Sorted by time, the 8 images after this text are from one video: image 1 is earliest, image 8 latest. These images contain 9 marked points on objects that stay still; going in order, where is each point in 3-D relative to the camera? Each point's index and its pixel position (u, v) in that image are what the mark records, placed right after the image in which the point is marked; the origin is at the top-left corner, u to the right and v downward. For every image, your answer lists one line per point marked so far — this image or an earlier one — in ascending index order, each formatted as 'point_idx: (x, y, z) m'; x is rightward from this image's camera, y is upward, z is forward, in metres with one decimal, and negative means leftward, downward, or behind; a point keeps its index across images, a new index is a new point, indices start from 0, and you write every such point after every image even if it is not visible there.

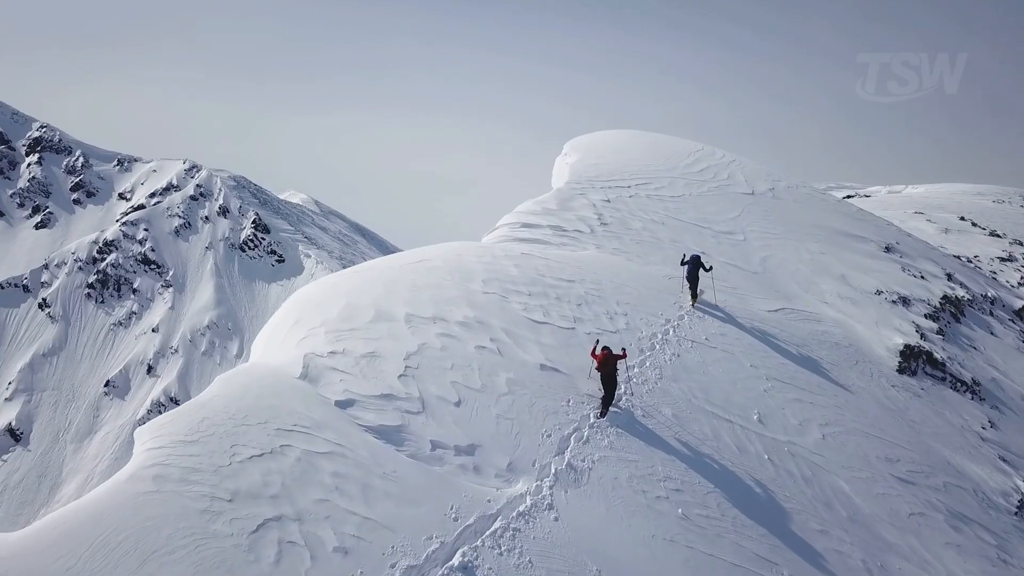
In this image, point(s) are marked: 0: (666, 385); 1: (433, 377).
0: (+5.2, -3.3, +19.0) m
1: (-2.3, -2.6, +15.8) m
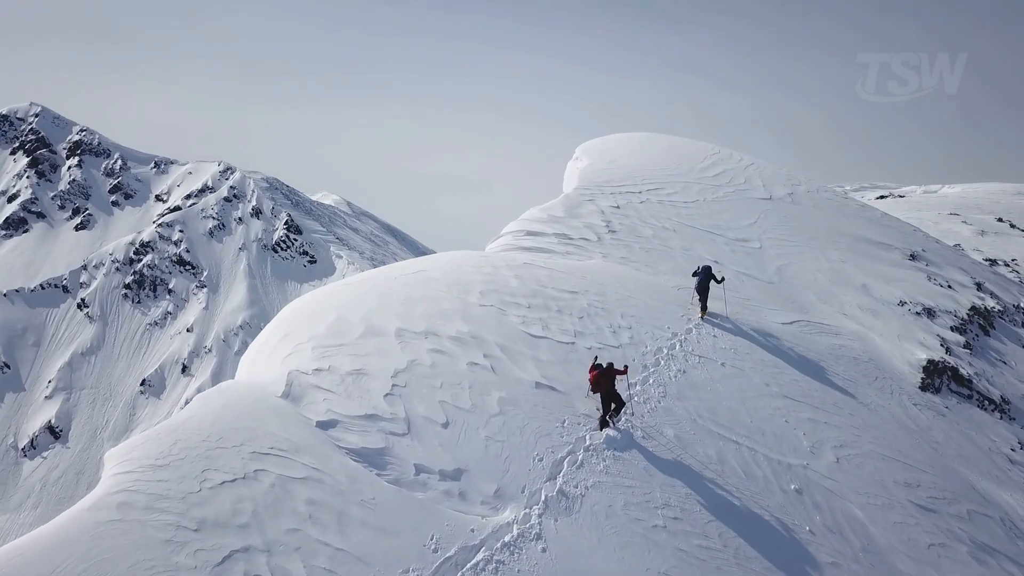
0: (+5.1, -3.8, +18.2) m
1: (-2.5, -3.0, +15.2) m
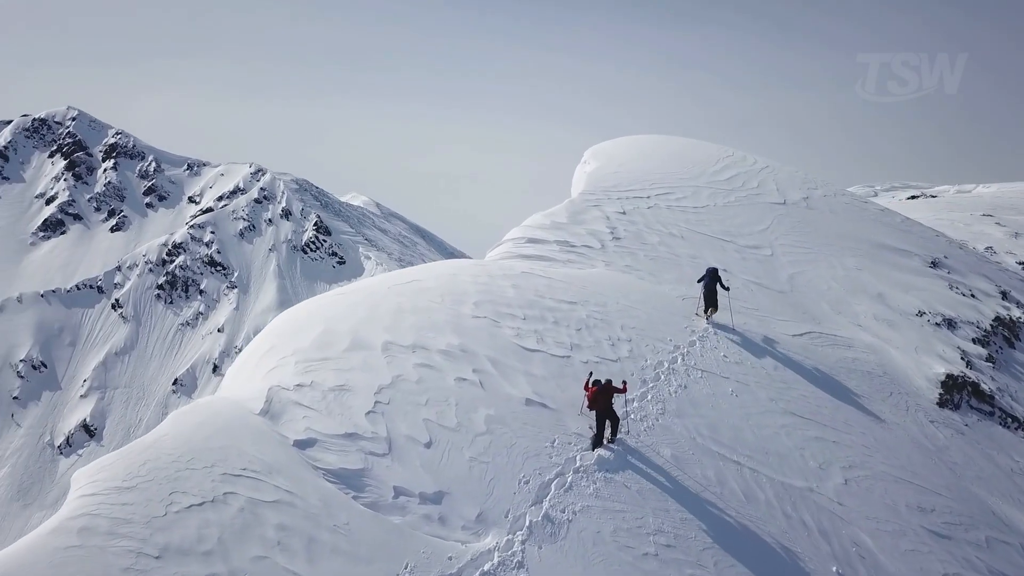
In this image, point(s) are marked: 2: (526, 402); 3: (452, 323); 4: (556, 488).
0: (+4.8, -4.2, +17.4) m
1: (-2.9, -3.4, +14.7) m
2: (+0.4, -3.3, +16.1) m
3: (-2.0, -1.2, +18.1) m
4: (+1.1, -5.0, +14.1) m
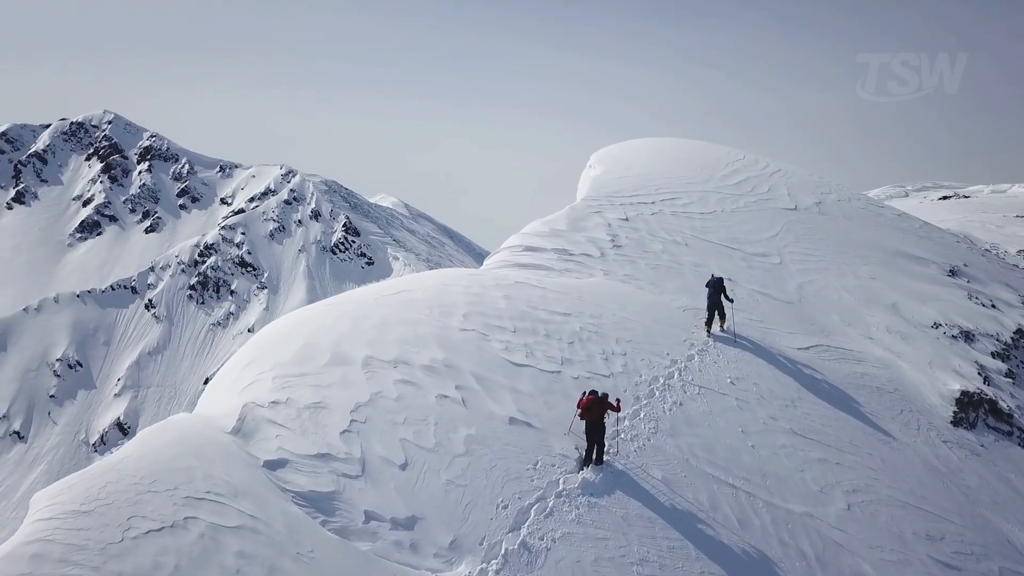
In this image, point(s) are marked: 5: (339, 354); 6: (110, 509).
0: (+4.4, -4.6, +16.7) m
1: (-3.4, -3.7, +14.3) m
2: (-0.1, -3.7, +15.5) m
3: (-2.4, -1.5, +17.6) m
4: (+0.6, -5.5, +13.5) m
5: (-5.0, -1.9, +16.3) m
6: (-8.1, -4.5, +11.3) m
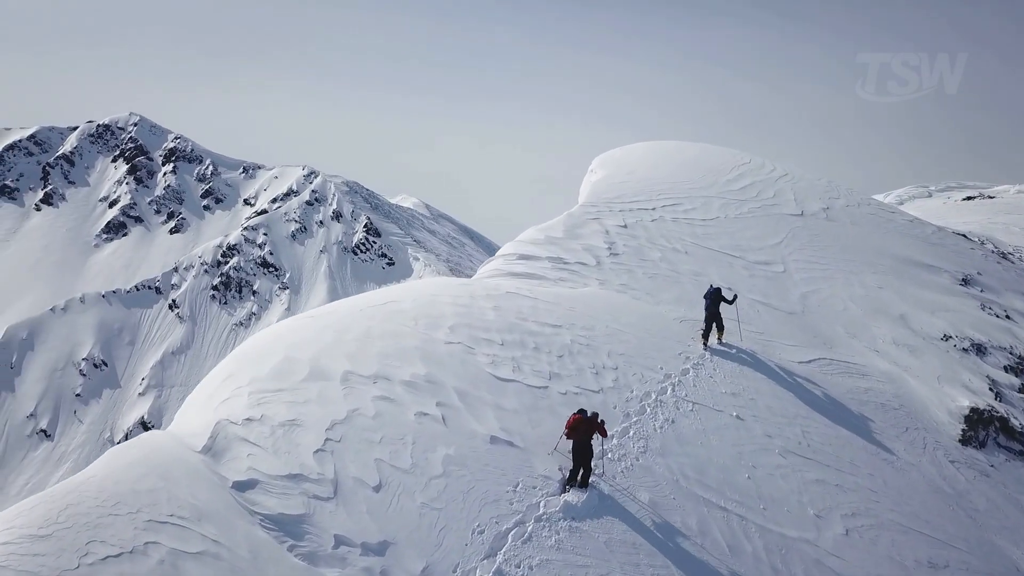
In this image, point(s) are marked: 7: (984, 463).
0: (+3.9, -5.0, +16.1) m
1: (-3.9, -4.1, +13.8) m
2: (-0.6, -4.1, +15.0) m
3: (-2.8, -1.9, +17.2) m
4: (0.0, -5.9, +13.0) m
5: (-5.5, -2.3, +15.9) m
6: (-8.7, -4.8, +11.0) m
7: (+16.6, -6.2, +19.7) m
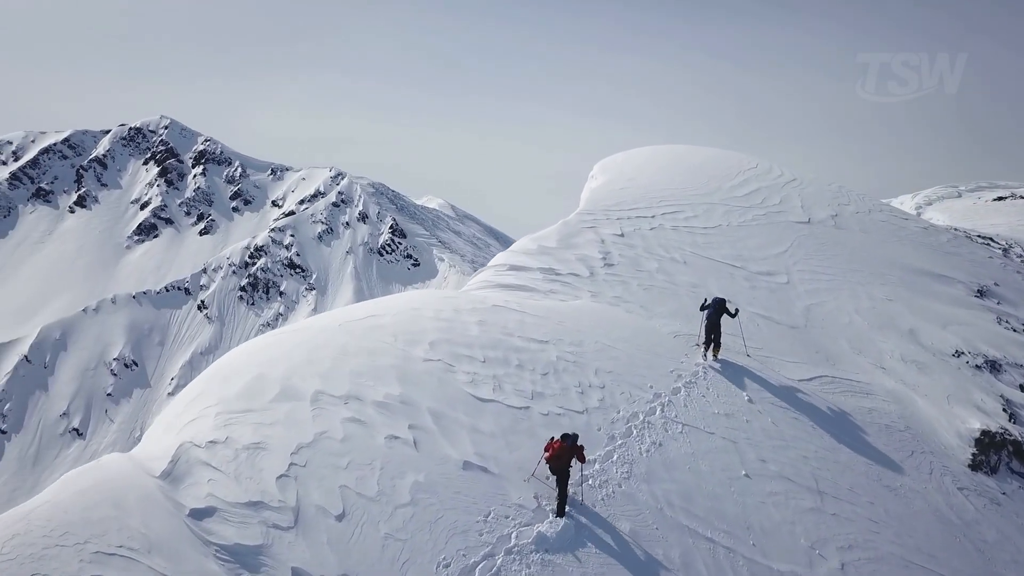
0: (+3.3, -5.5, +15.4) m
1: (-4.6, -4.6, +13.3) m
2: (-1.3, -4.6, +14.4) m
3: (-3.4, -2.4, +16.6) m
4: (-0.7, -6.3, +12.4) m
5: (-6.1, -2.8, +15.4) m
6: (-9.5, -5.3, +10.6) m
7: (+16.1, -6.7, +18.6) m
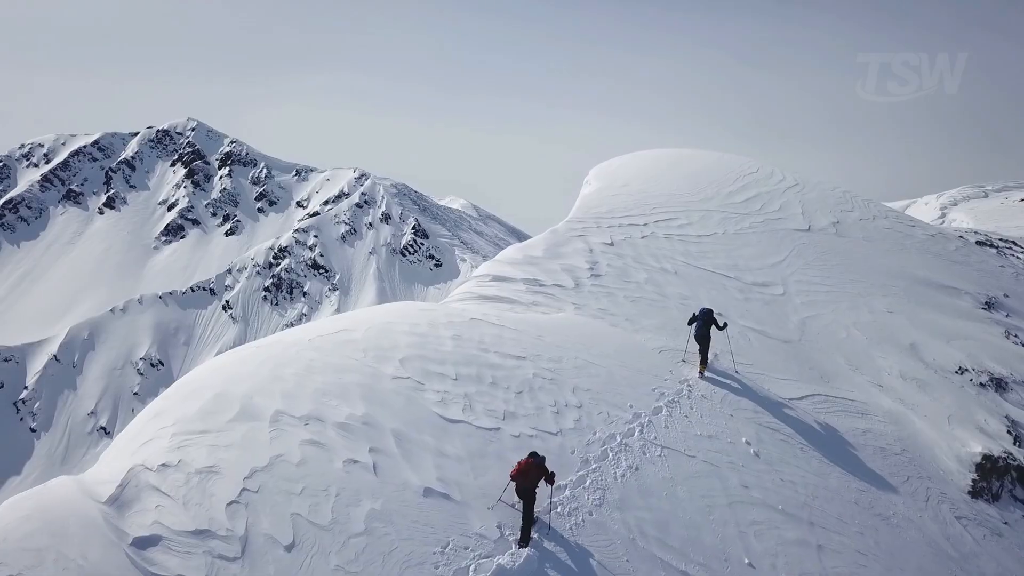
0: (+2.4, -6.0, +14.7) m
1: (-5.5, -5.0, +12.8) m
2: (-2.2, -5.0, +13.9) m
3: (-4.3, -2.9, +16.1) m
4: (-1.7, -6.8, +11.8) m
5: (-7.0, -3.2, +15.0) m
6: (-10.5, -5.7, +10.3) m
7: (+15.2, -7.3, +17.6) m
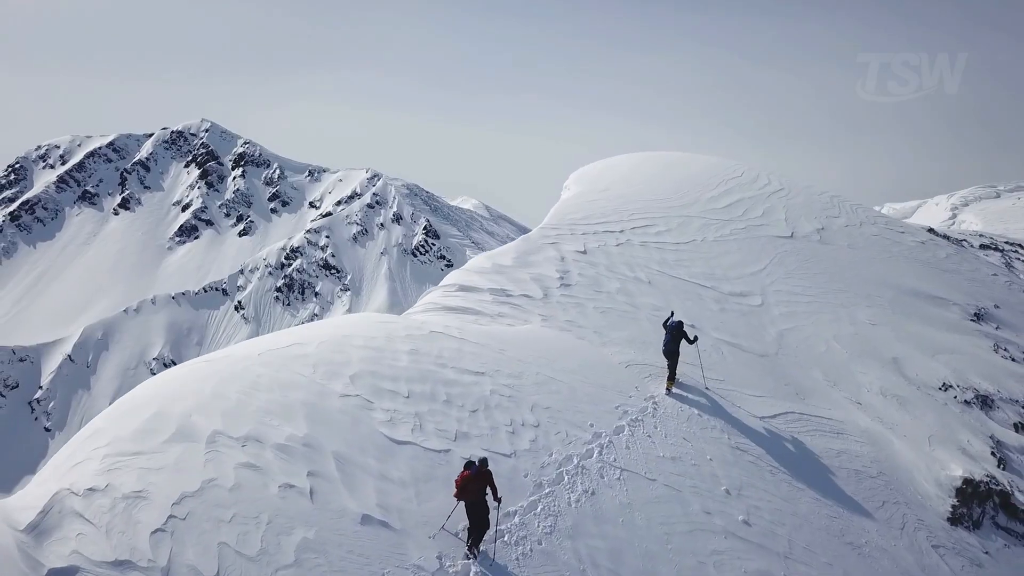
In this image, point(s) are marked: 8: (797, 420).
0: (+1.0, -6.5, +14.1) m
1: (-6.9, -5.5, +12.3) m
2: (-3.6, -5.5, +13.3) m
3: (-5.6, -3.3, +15.6) m
4: (-3.1, -7.3, +11.3) m
5: (-8.4, -3.6, +14.4) m
6: (-11.9, -6.1, +9.8) m
7: (+13.9, -7.8, +16.8) m
8: (+10.1, -4.6, +19.7) m
